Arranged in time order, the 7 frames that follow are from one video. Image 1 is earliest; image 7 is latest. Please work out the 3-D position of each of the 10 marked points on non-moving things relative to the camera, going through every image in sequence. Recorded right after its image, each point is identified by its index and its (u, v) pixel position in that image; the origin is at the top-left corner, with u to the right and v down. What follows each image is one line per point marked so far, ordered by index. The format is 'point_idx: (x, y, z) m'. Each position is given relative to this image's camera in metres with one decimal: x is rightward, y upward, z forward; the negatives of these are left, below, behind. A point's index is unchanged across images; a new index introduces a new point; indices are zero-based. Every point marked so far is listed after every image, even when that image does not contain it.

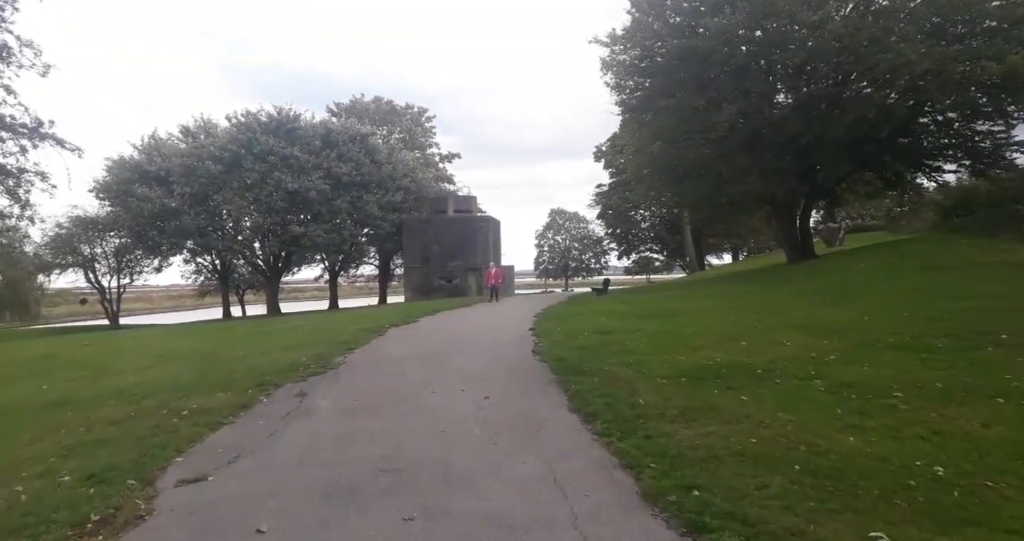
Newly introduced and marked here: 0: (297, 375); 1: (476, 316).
0: (-3.2, -1.5, +9.0) m
1: (-1.1, -1.3, +16.9) m
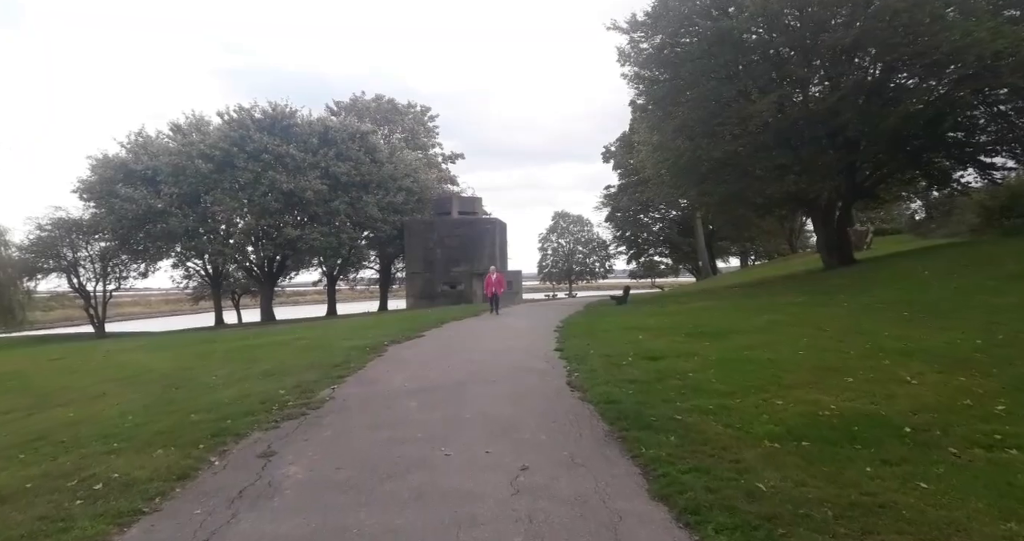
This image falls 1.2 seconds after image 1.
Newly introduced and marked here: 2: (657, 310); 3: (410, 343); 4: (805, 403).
0: (-2.8, -1.7, +7.0) m
1: (-0.7, -1.5, +14.8) m
2: (+4.0, -1.1, +17.6) m
3: (-2.1, -1.5, +12.8) m
4: (+2.9, -1.3, +6.1) m
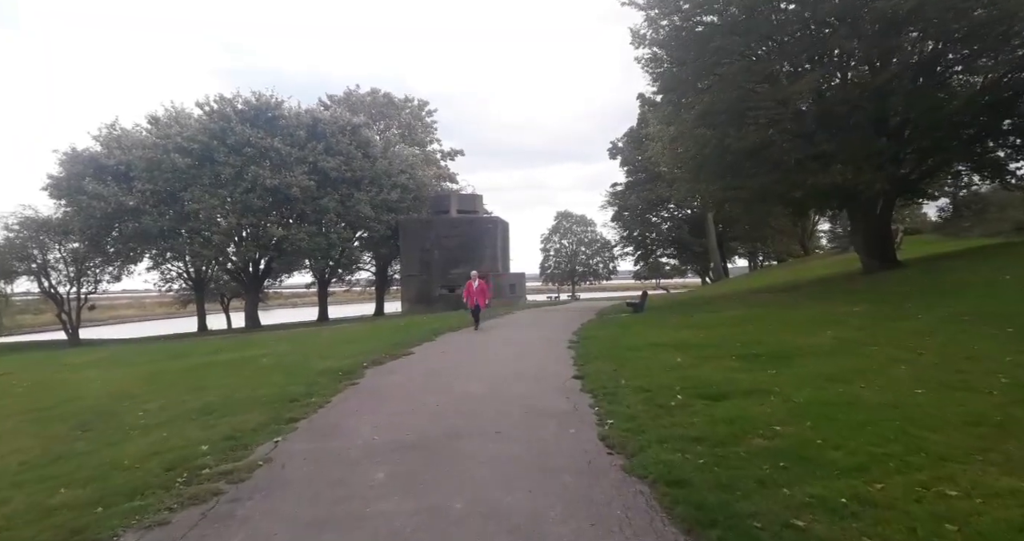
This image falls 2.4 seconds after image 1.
0: (-2.7, -1.8, +4.7) m
1: (-0.6, -1.6, +12.5) m
2: (+4.1, -1.2, +15.3) m
3: (-2.0, -1.6, +10.5) m
4: (+3.0, -1.4, +3.8) m
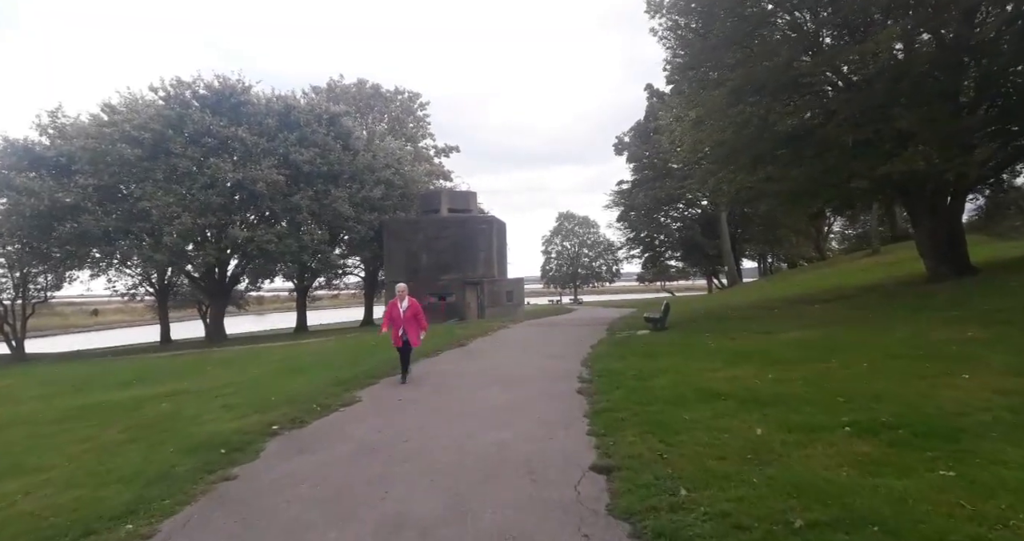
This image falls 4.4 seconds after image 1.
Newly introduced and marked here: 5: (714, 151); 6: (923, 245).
0: (-2.9, -2.0, +1.2) m
1: (-0.8, -1.8, +9.0) m
2: (+4.0, -1.4, +11.8) m
3: (-2.2, -1.8, +7.0) m
4: (+2.8, -1.6, +0.2) m
5: (+6.2, +3.7, +18.9) m
6: (+12.1, +0.8, +18.0) m
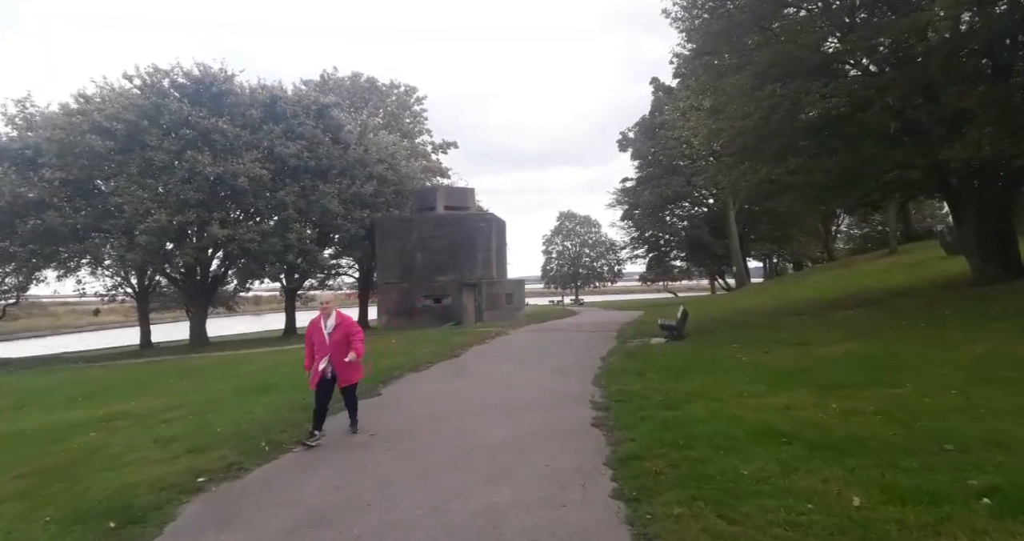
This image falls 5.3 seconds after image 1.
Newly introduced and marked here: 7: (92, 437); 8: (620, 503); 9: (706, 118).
0: (-2.9, -2.0, -0.5) m
1: (-0.8, -1.8, +7.3) m
2: (+3.9, -1.5, +10.1) m
3: (-2.2, -1.9, +5.3) m
4: (+2.8, -1.6, -1.5) m
5: (+6.2, +3.7, +17.2) m
6: (+12.1, +0.7, +16.3) m
7: (-5.5, -2.2, +8.1) m
8: (+0.8, -1.7, +4.6) m
9: (+6.2, +4.8, +19.4) m
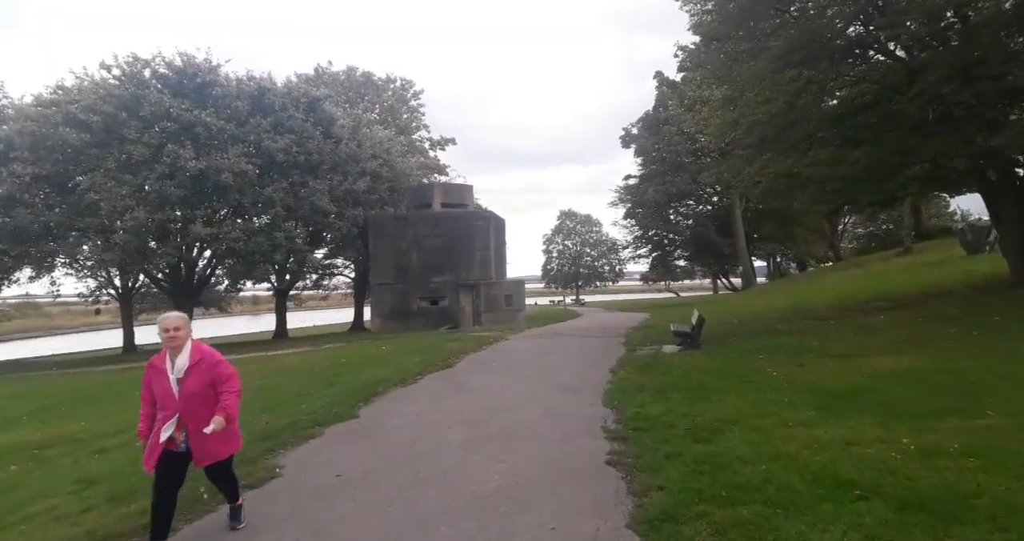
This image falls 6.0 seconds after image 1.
0: (-2.9, -2.0, -1.8) m
1: (-0.8, -1.9, +6.1) m
2: (+3.9, -1.5, +8.8) m
3: (-2.3, -1.9, +4.1) m
4: (+2.8, -1.6, -2.7) m
5: (+6.2, +3.6, +15.9) m
6: (+12.1, +0.7, +15.0) m
7: (-5.5, -2.2, +6.8) m
8: (+0.8, -1.7, +3.3) m
9: (+6.2, +4.8, +18.1) m
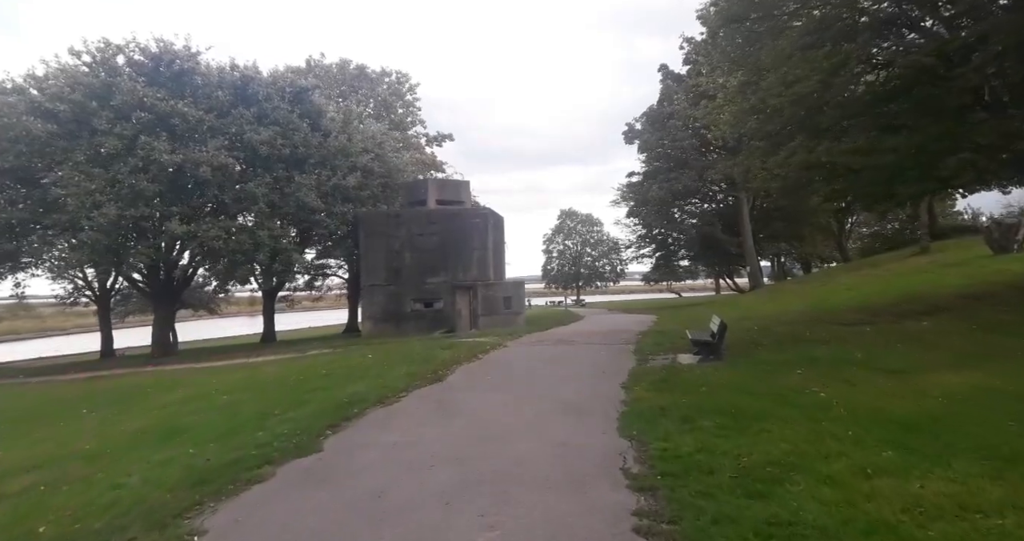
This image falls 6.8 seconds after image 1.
0: (-3.0, -2.1, -3.3) m
1: (-0.8, -1.9, +4.6) m
2: (+3.9, -1.5, +7.3) m
3: (-2.3, -1.9, +2.6) m
4: (+2.7, -1.6, -4.2) m
5: (+6.2, +3.6, +14.5) m
6: (+12.0, +0.7, +13.5) m
7: (-5.6, -2.3, +5.3) m
8: (+0.7, -1.8, +1.9) m
9: (+6.1, +4.8, +16.6) m
